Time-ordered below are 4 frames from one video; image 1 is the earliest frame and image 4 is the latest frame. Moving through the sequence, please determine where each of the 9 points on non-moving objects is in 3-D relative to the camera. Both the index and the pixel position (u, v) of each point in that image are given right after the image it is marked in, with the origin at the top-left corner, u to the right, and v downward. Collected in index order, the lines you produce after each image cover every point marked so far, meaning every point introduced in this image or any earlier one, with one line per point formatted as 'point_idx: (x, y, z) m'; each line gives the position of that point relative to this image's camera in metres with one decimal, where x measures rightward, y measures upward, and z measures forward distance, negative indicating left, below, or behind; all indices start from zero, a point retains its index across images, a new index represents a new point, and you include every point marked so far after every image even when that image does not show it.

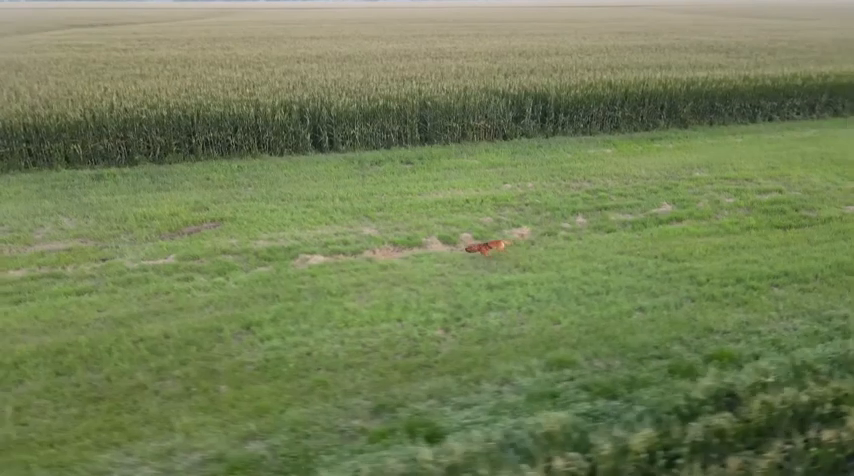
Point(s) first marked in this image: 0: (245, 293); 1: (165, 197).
0: (-1.6, -0.5, +5.7) m
1: (-3.4, +0.5, +8.0) m
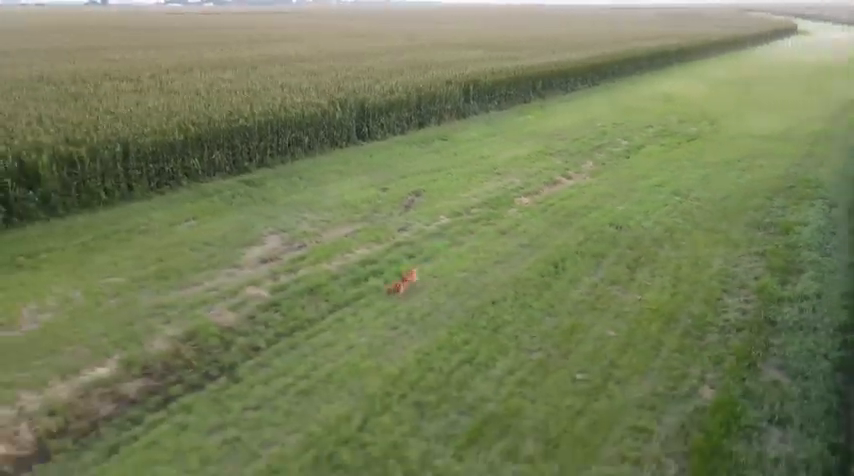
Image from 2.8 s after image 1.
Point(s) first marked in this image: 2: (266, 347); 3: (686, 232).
0: (+1.6, +0.3, +8.1) m
1: (-1.3, +0.7, +9.0) m
2: (-1.3, -0.9, +5.1) m
3: (+3.0, +0.1, +7.2) m
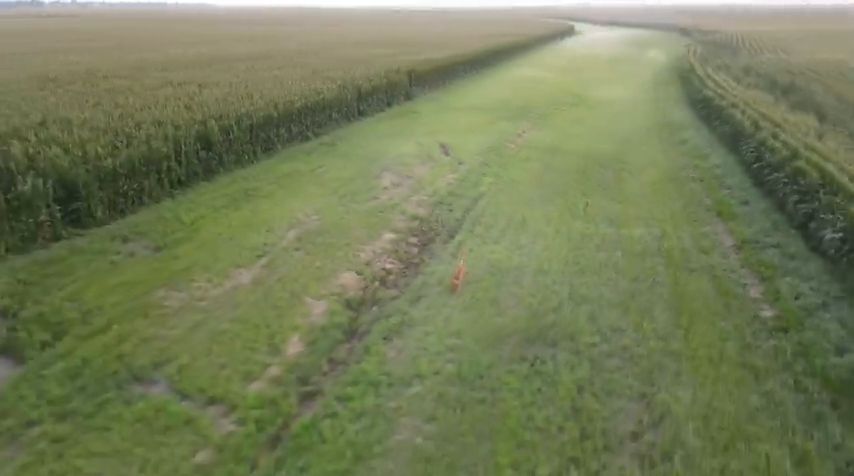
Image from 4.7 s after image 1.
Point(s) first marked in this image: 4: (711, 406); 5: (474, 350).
0: (+2.3, +1.7, +12.2) m
1: (-0.8, +1.8, +12.2) m
2: (+0.5, +0.3, +8.5) m
3: (+3.9, +1.7, +11.7) m
4: (+1.9, -1.1, +4.3) m
5: (+0.4, -0.9, +5.1) m
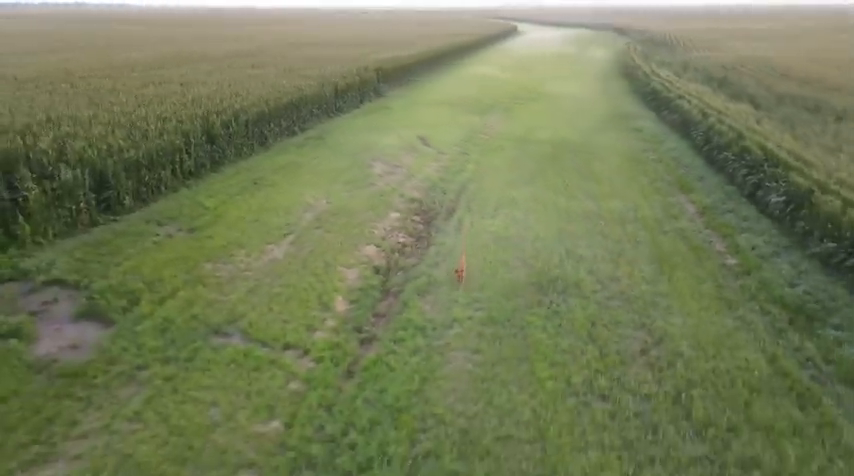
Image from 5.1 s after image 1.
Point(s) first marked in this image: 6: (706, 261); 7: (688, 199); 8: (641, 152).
0: (+1.8, +2.1, +13.2) m
1: (-1.2, +2.1, +12.9) m
2: (+0.5, +0.6, +9.4) m
3: (+3.5, +2.1, +12.9) m
4: (+2.3, -0.8, +5.3) m
5: (+0.7, -0.6, +6.0) m
6: (+3.0, -0.2, +6.6) m
7: (+3.6, +0.5, +8.6) m
8: (+3.9, +1.6, +11.4) m
